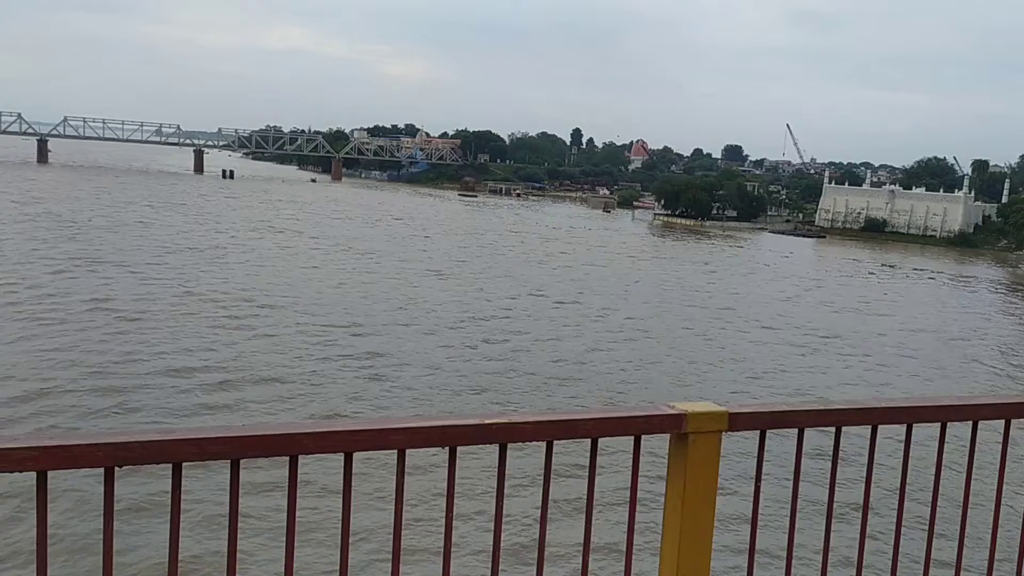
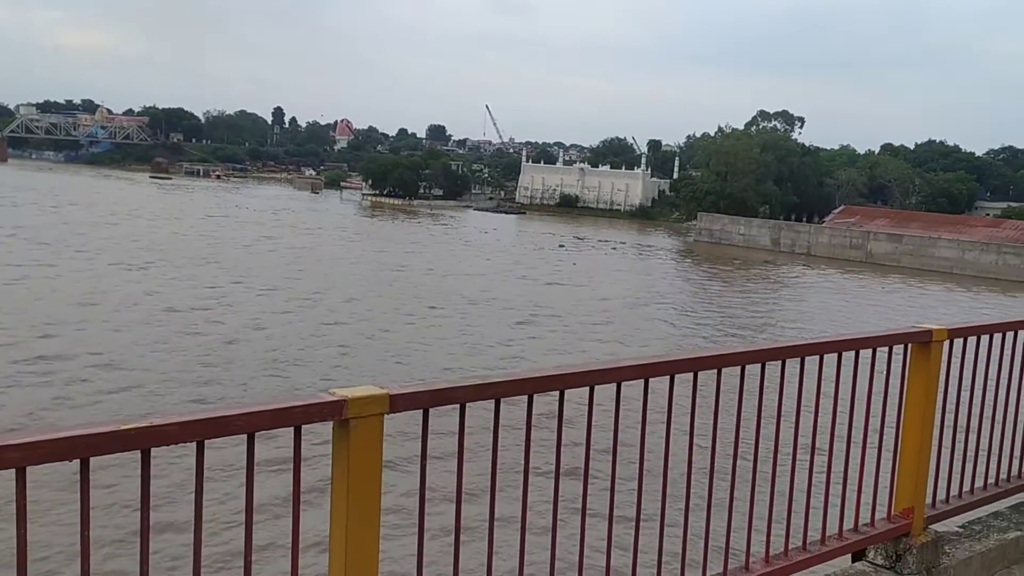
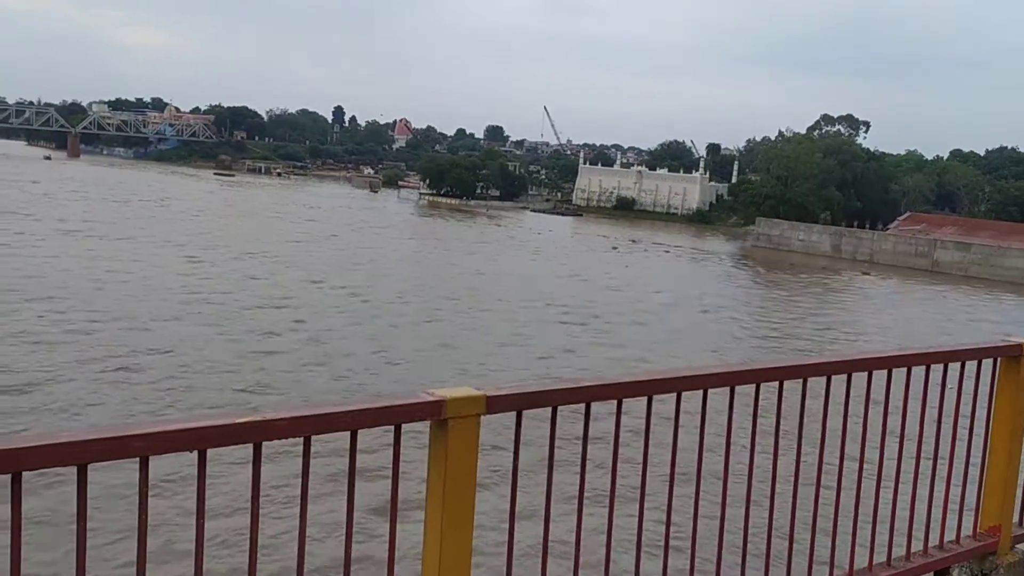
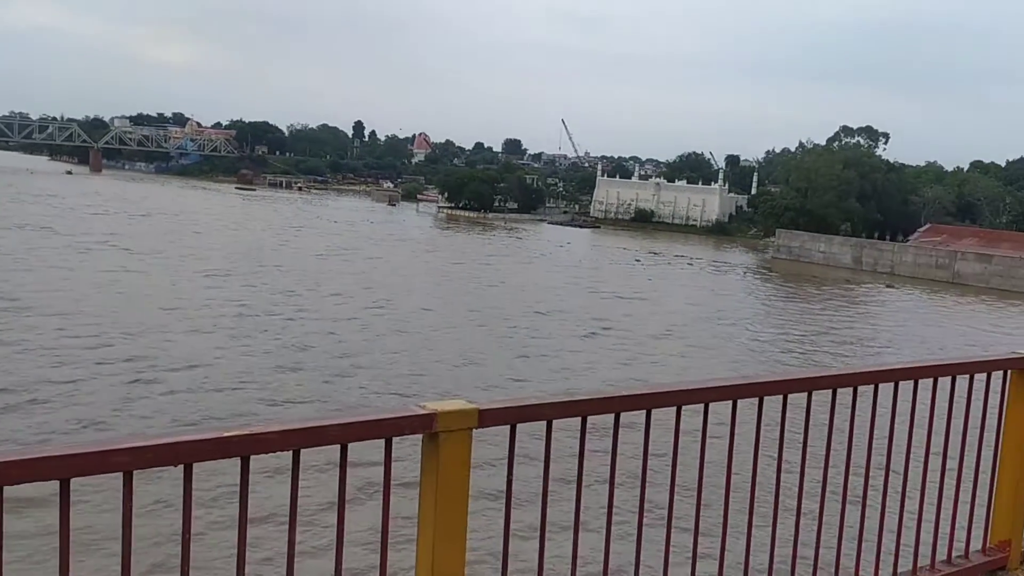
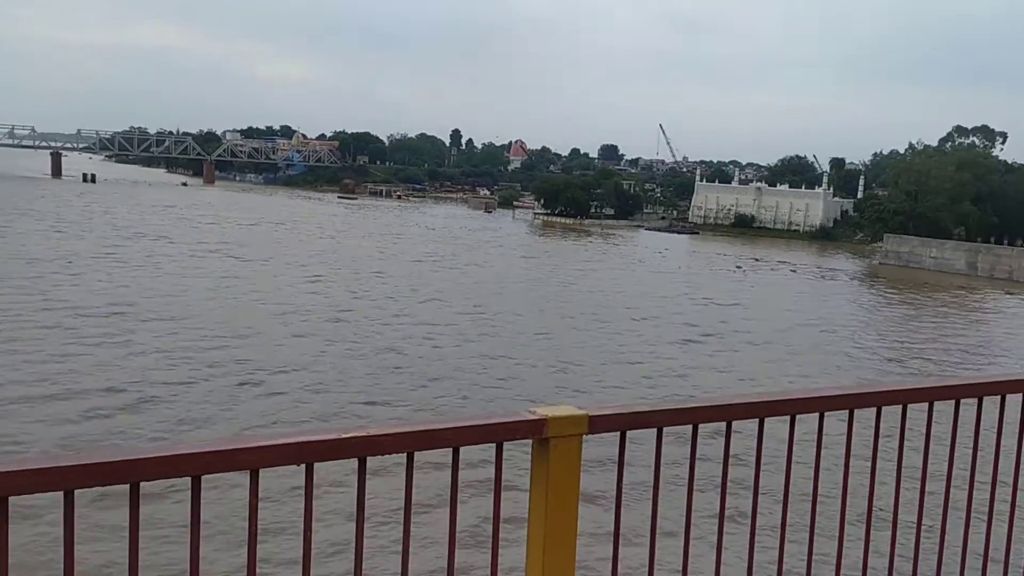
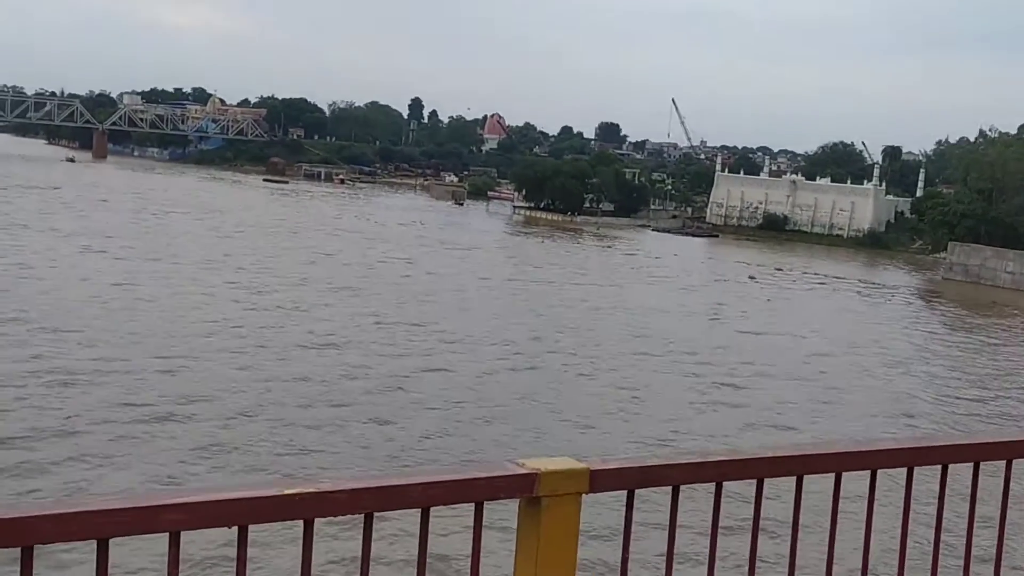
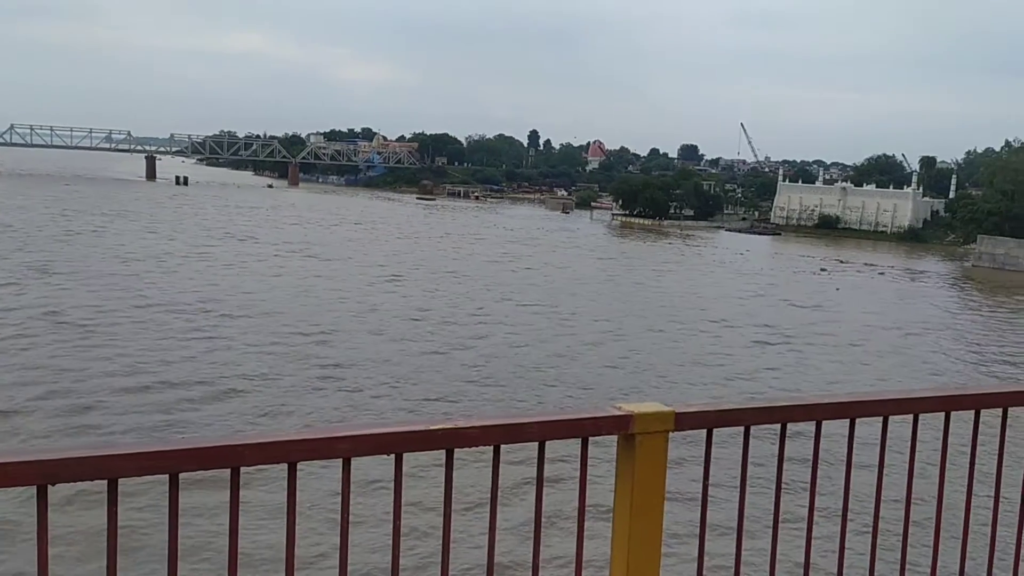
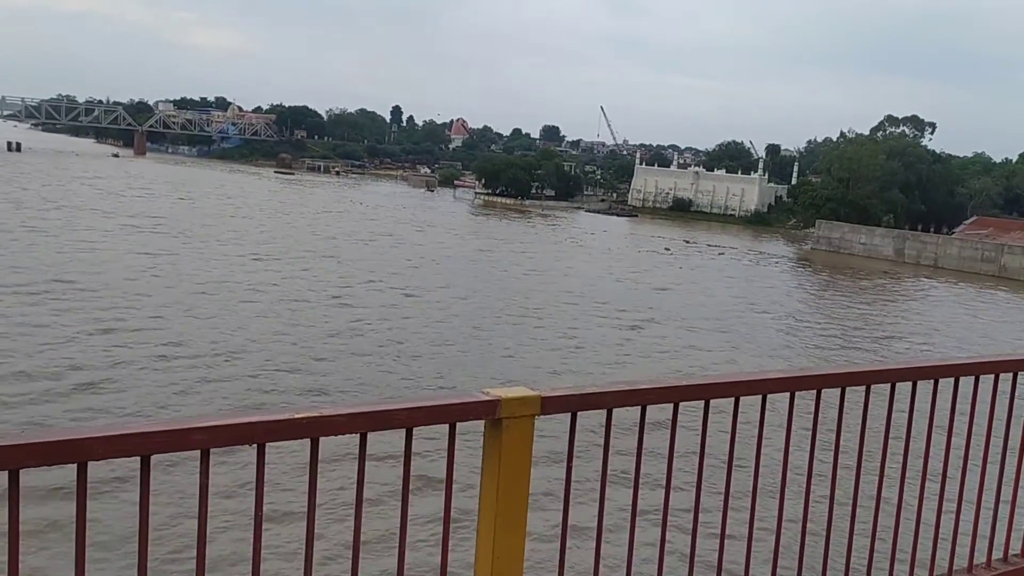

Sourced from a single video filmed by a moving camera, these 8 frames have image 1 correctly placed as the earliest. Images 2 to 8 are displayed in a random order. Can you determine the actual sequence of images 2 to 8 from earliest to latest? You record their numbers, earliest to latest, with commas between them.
7, 5, 4, 2, 3, 8, 6
